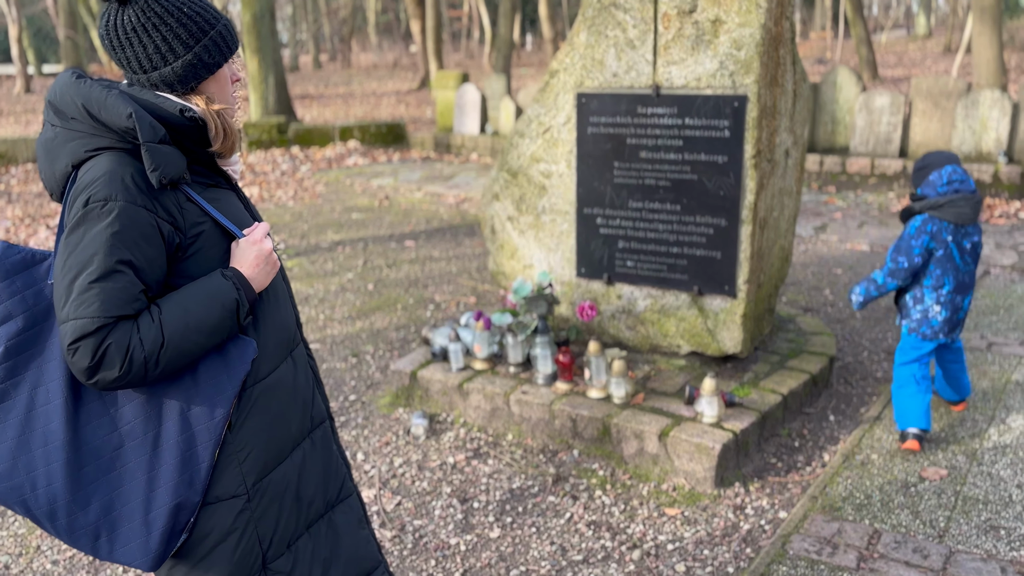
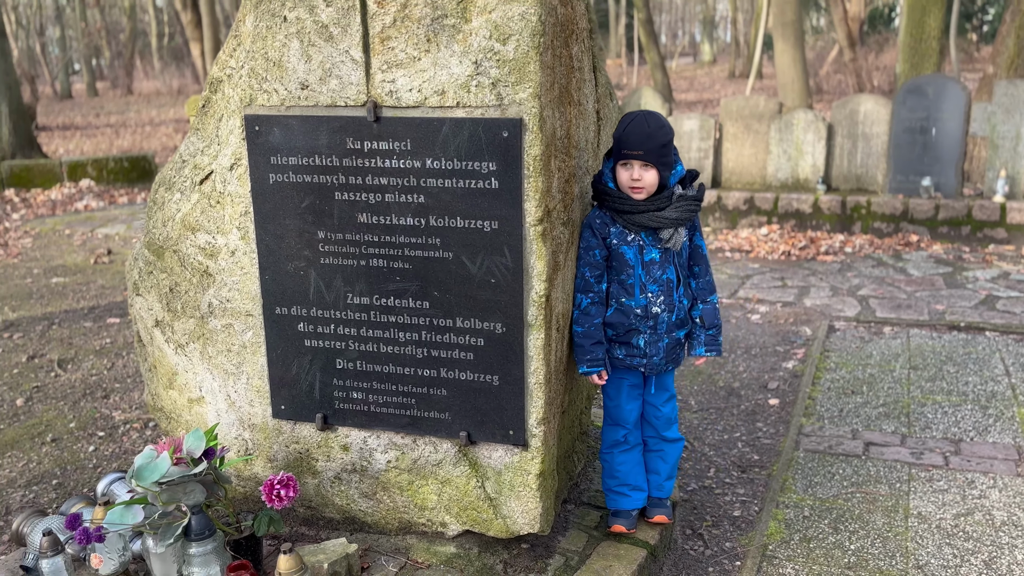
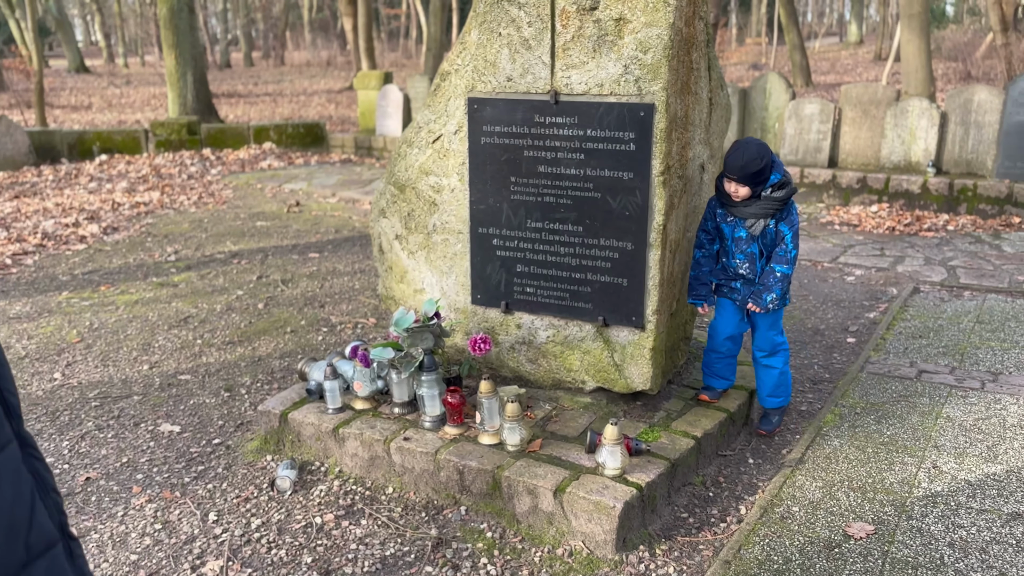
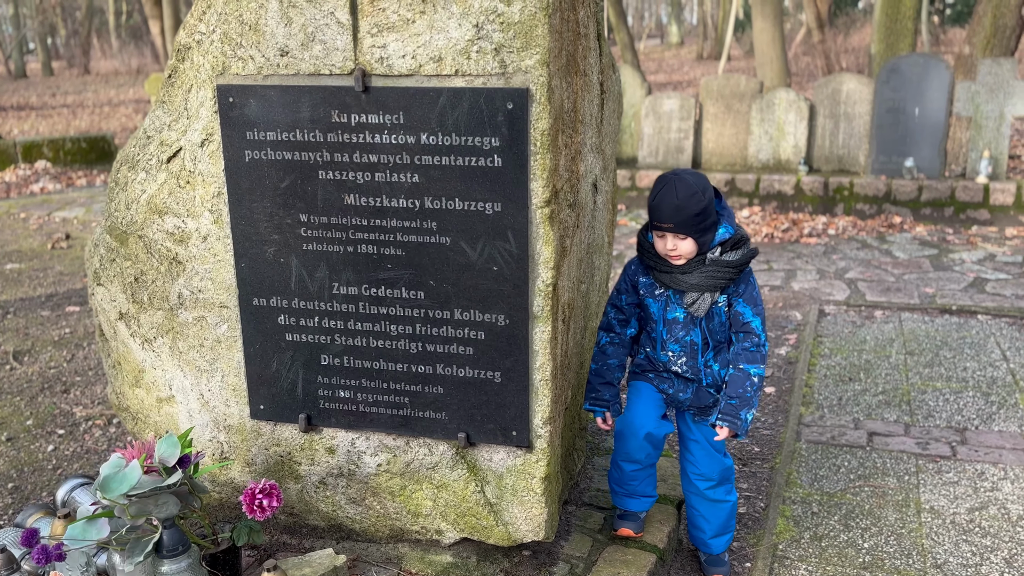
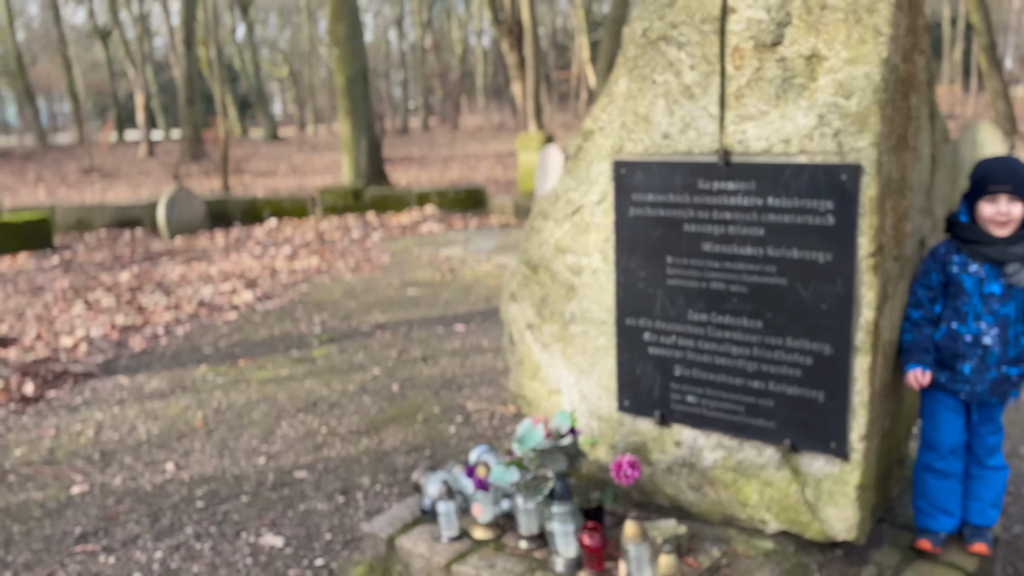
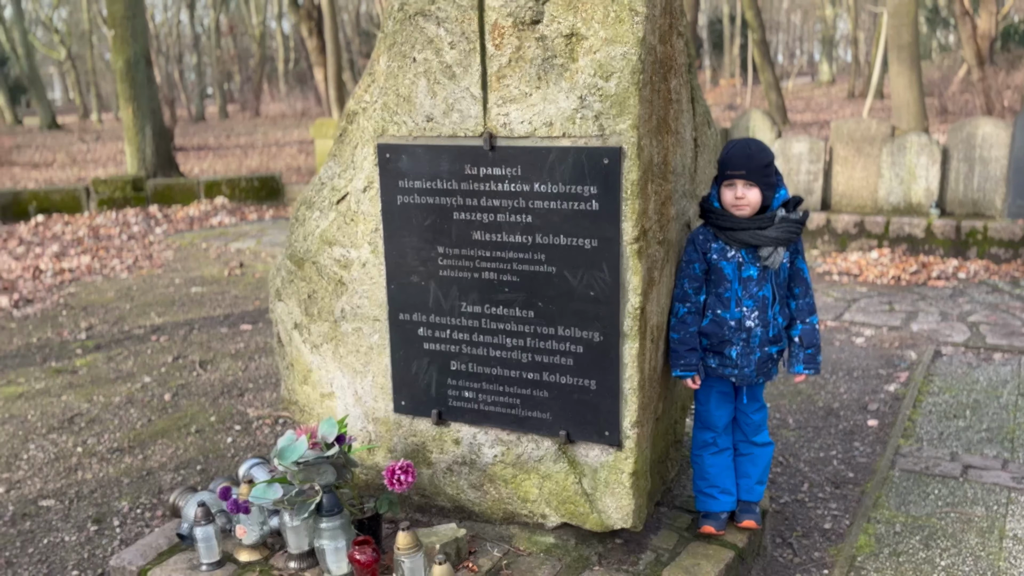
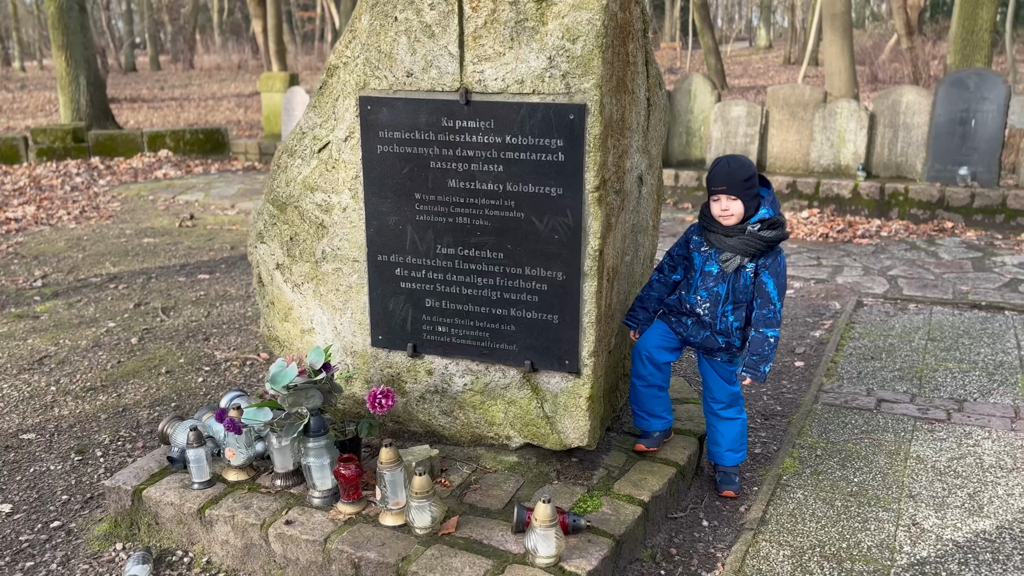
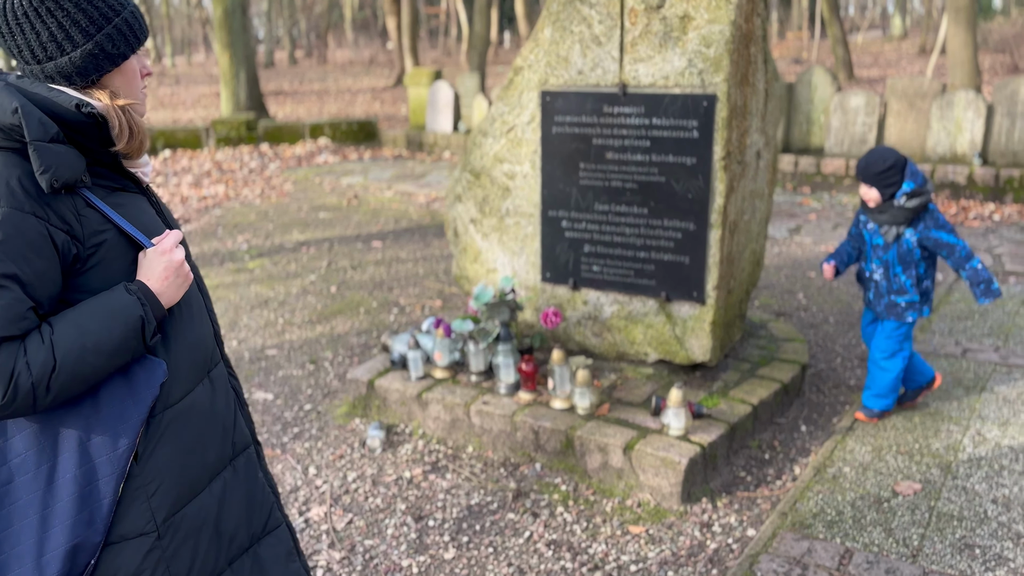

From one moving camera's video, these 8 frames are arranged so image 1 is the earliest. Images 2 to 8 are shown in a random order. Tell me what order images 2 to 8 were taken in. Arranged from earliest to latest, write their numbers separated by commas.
8, 3, 7, 4, 2, 6, 5
